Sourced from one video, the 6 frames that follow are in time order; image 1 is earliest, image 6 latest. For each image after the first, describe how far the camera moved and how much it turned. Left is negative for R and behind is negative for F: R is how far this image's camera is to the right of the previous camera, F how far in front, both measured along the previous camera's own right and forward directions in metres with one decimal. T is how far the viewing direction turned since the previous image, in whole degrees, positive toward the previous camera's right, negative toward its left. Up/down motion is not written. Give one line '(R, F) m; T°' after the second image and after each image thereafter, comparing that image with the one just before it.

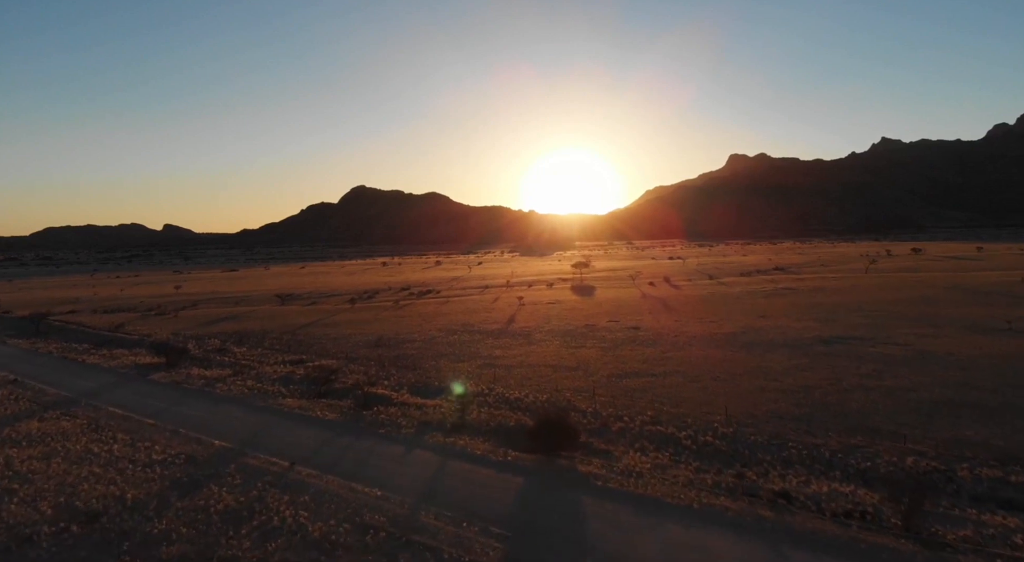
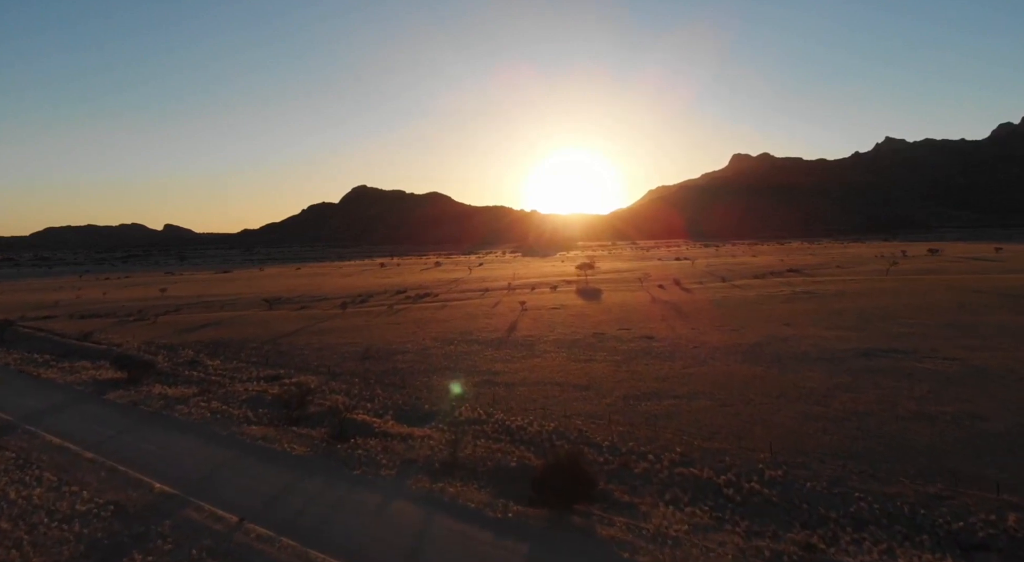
(0.0, +2.4) m; 0°
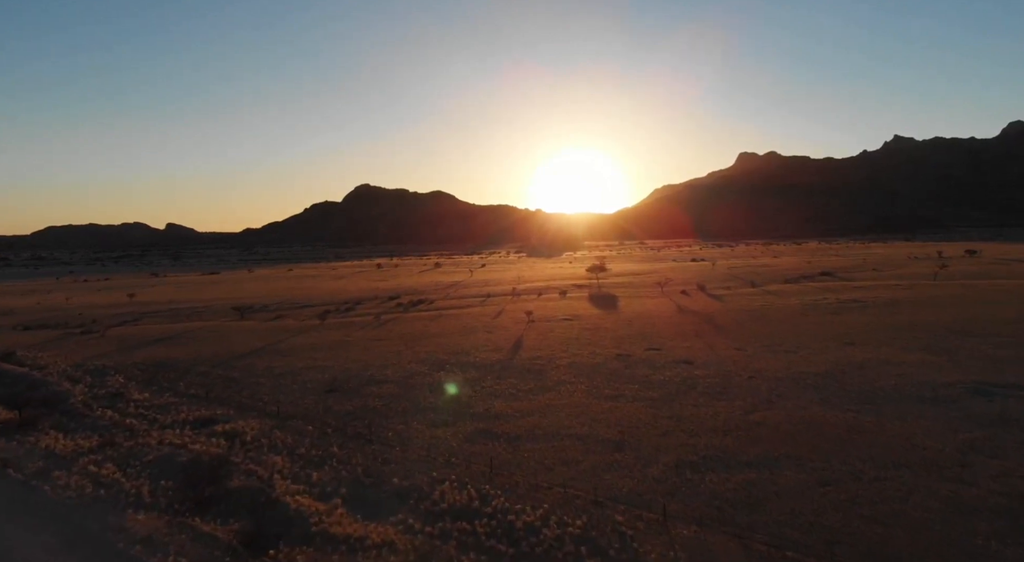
(0.0, +4.7) m; 0°
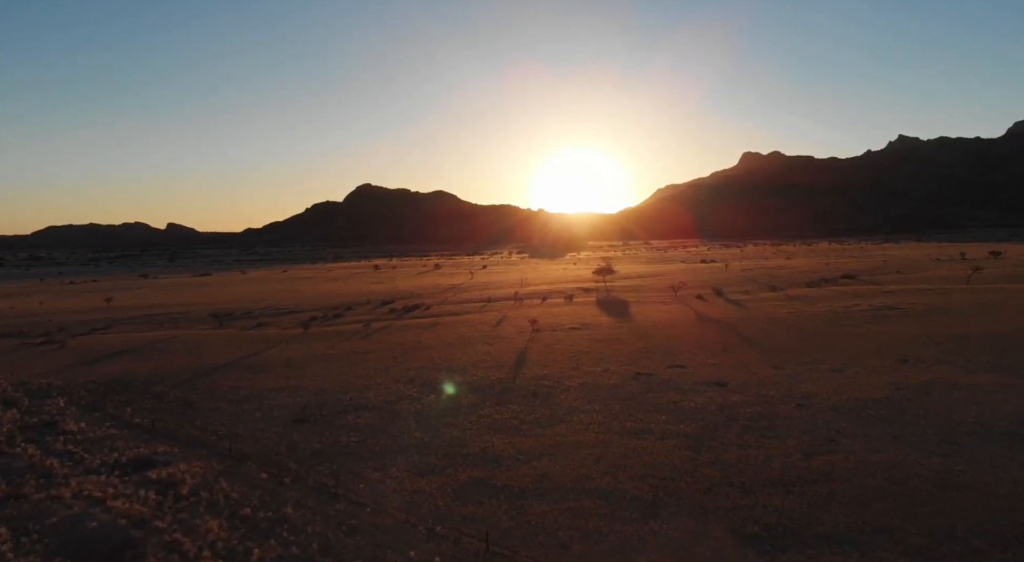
(0.0, +2.8) m; 0°
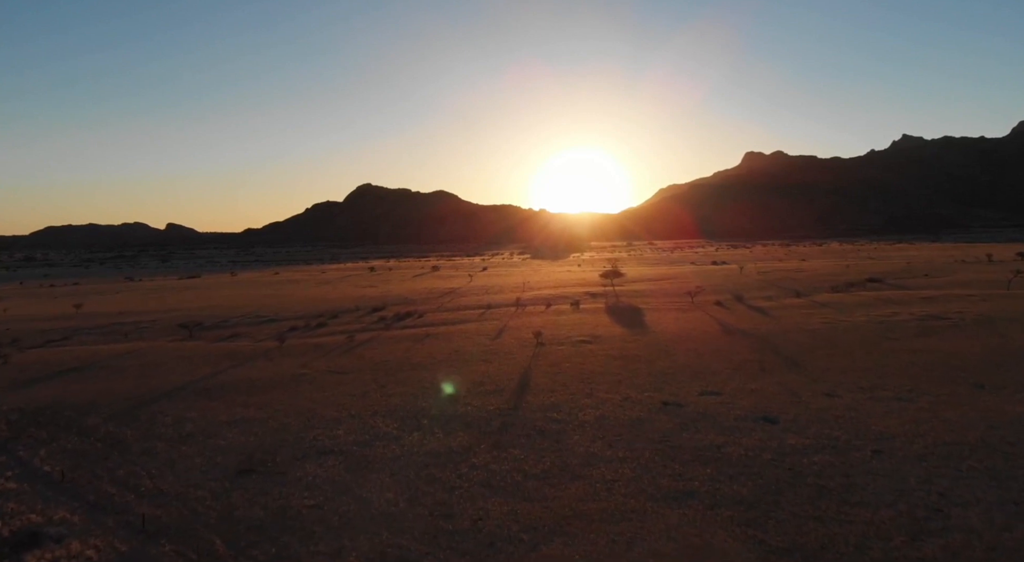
(0.0, +3.1) m; 0°
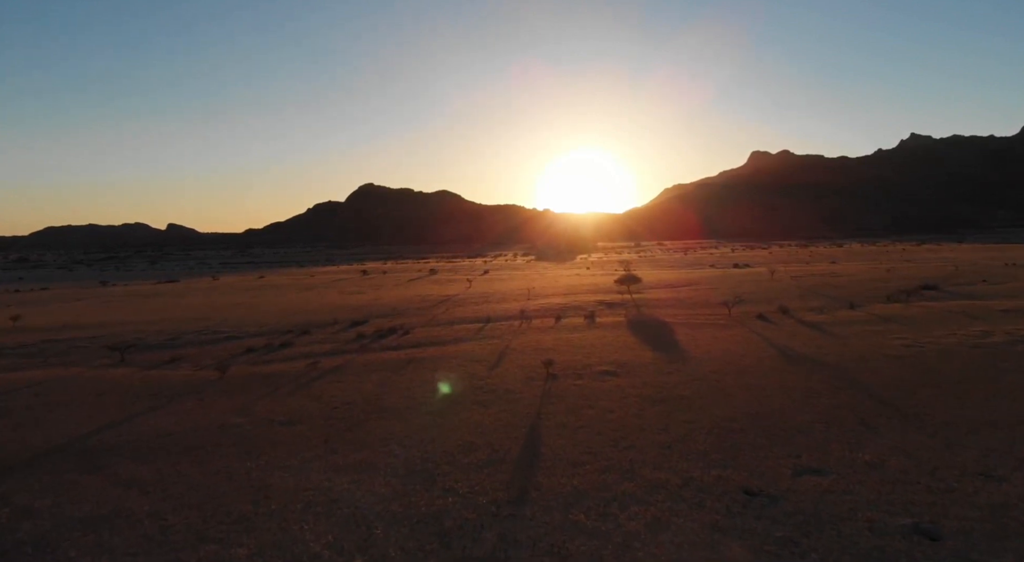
(0.0, +5.1) m; 0°
